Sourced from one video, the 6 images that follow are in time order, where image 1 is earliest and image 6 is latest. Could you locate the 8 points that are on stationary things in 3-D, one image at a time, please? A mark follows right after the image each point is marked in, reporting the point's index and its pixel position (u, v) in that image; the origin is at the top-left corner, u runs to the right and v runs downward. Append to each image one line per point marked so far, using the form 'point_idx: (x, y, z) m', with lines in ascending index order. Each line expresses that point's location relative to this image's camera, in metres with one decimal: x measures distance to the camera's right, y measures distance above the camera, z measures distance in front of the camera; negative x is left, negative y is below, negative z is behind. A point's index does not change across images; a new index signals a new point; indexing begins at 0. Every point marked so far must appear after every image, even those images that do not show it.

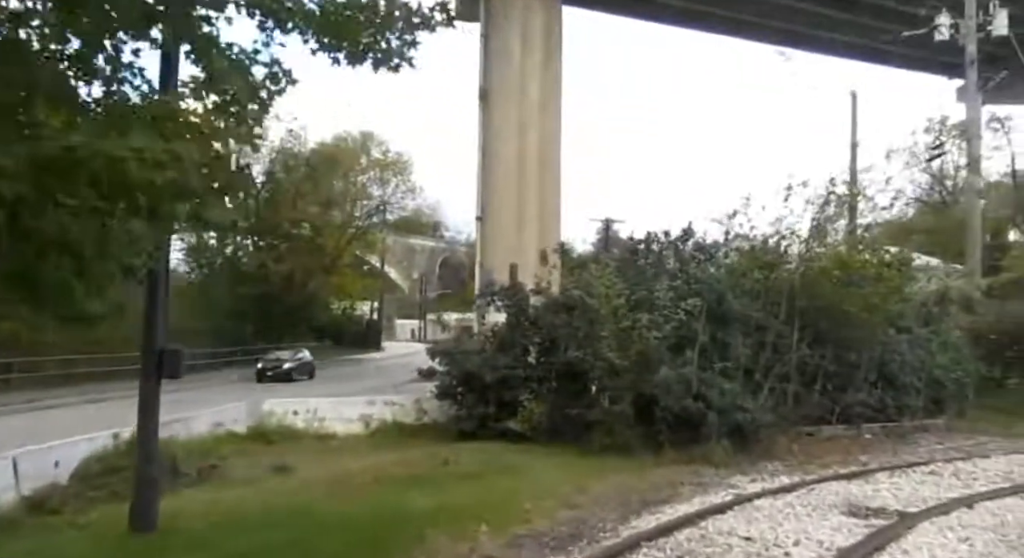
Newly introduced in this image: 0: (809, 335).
0: (+4.8, -0.9, +13.6) m
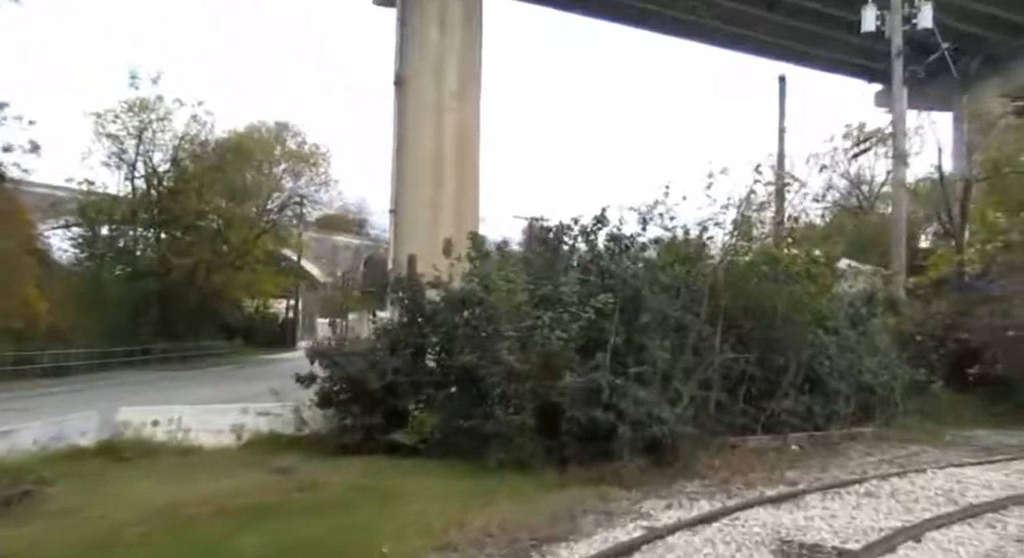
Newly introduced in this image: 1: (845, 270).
0: (+3.3, -0.8, +12.4) m
1: (+6.0, +0.2, +15.1) m
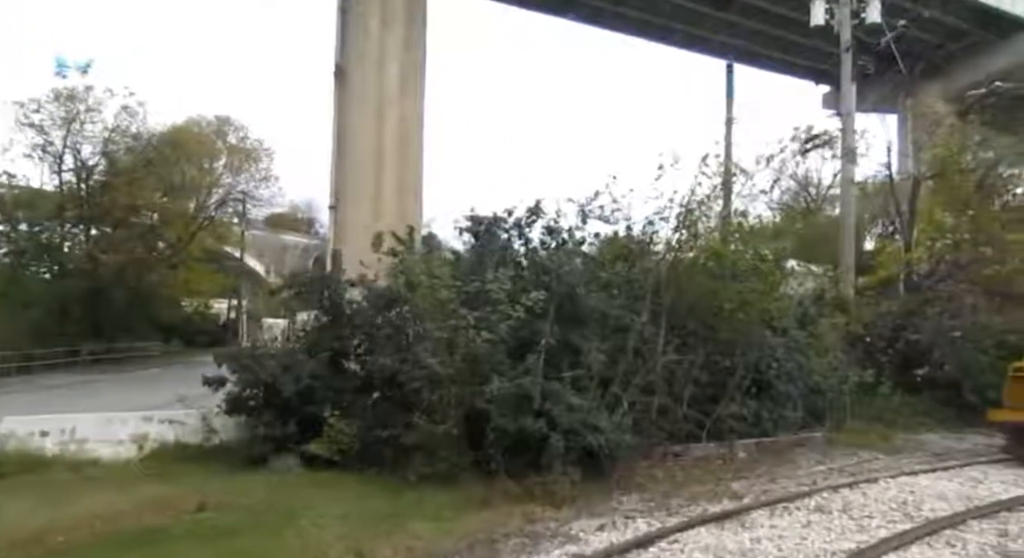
0: (+2.3, -0.8, +11.7) m
1: (+4.9, +0.2, +14.5) m
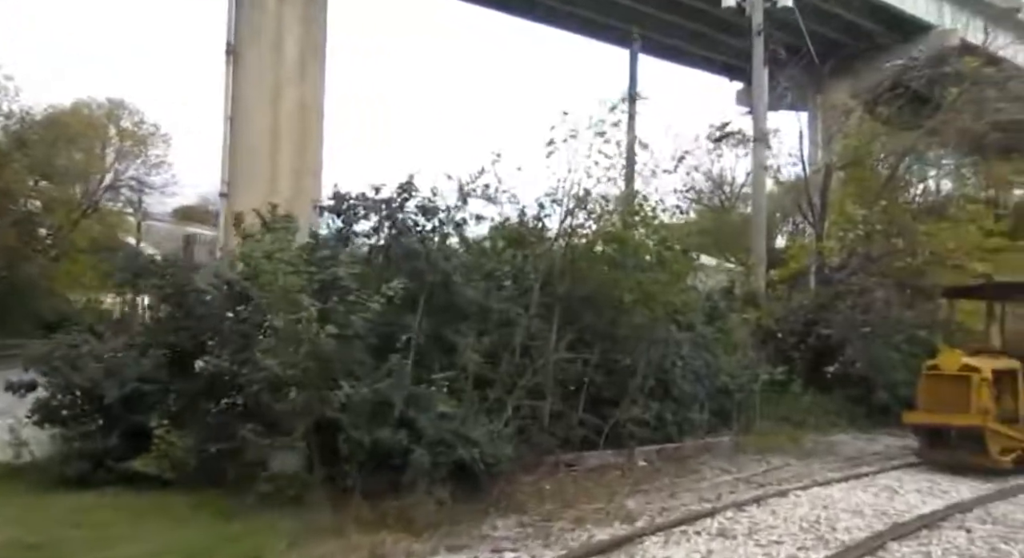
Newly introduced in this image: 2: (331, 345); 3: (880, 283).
0: (+0.7, -0.7, +10.4) m
1: (+3.1, +0.4, +13.5) m
2: (-1.6, -0.6, +7.6) m
3: (+6.7, -0.1, +15.3) m
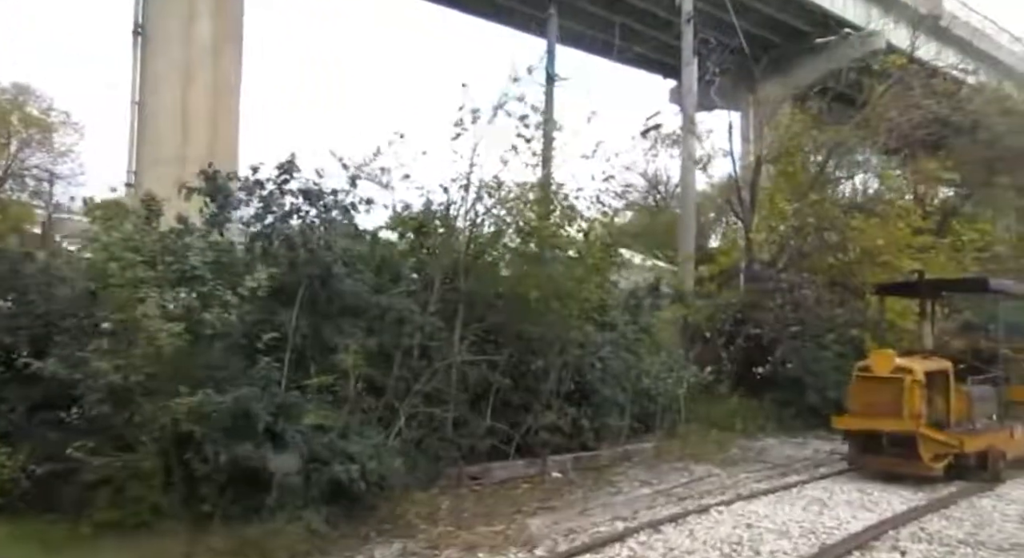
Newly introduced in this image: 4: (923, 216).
0: (-0.4, -0.6, +9.4) m
1: (+1.7, +0.4, +12.7) m
2: (-2.6, -0.5, +6.4) m
3: (+5.2, 0.0, +14.8) m
4: (+8.4, +1.3, +17.1) m
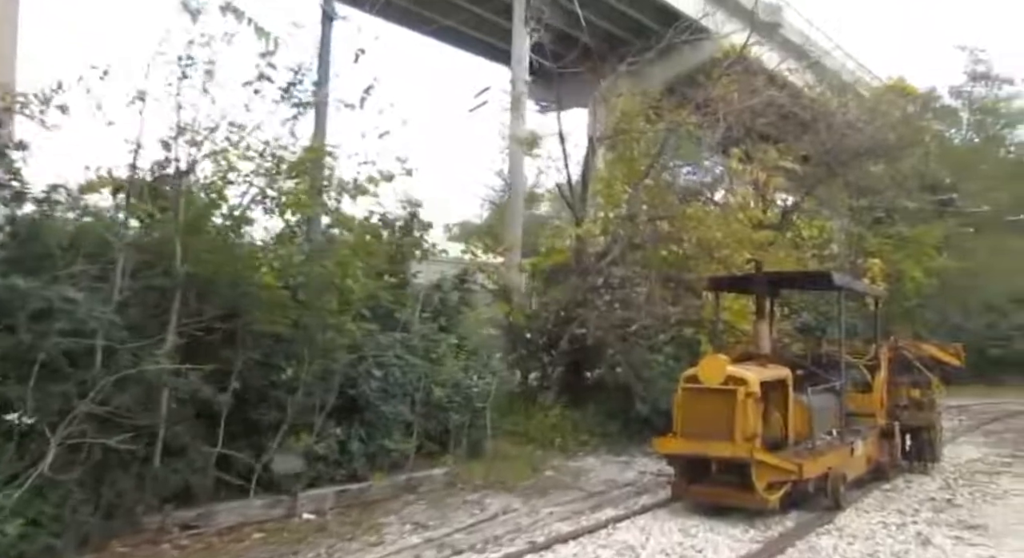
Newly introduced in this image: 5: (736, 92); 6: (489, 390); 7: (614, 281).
0: (-2.6, -0.4, +7.1) m
1: (-1.1, +0.6, +10.6) m
2: (-4.3, -0.3, +3.8) m
3: (+2.1, +0.1, +13.2) m
4: (+4.8, +1.3, +16.0) m
5: (+4.3, +3.6, +16.0) m
6: (-0.3, -1.4, +10.7) m
7: (+1.6, 0.0, +13.2) m
